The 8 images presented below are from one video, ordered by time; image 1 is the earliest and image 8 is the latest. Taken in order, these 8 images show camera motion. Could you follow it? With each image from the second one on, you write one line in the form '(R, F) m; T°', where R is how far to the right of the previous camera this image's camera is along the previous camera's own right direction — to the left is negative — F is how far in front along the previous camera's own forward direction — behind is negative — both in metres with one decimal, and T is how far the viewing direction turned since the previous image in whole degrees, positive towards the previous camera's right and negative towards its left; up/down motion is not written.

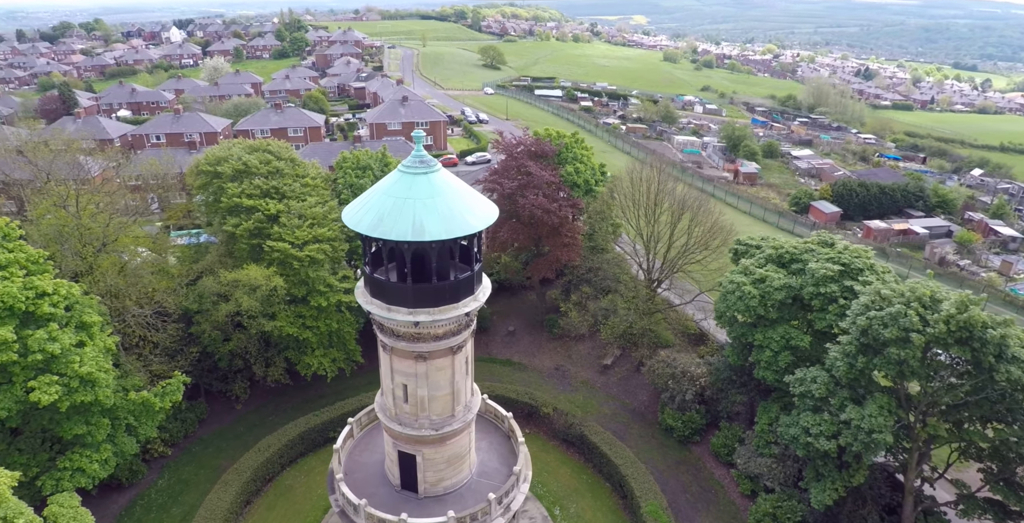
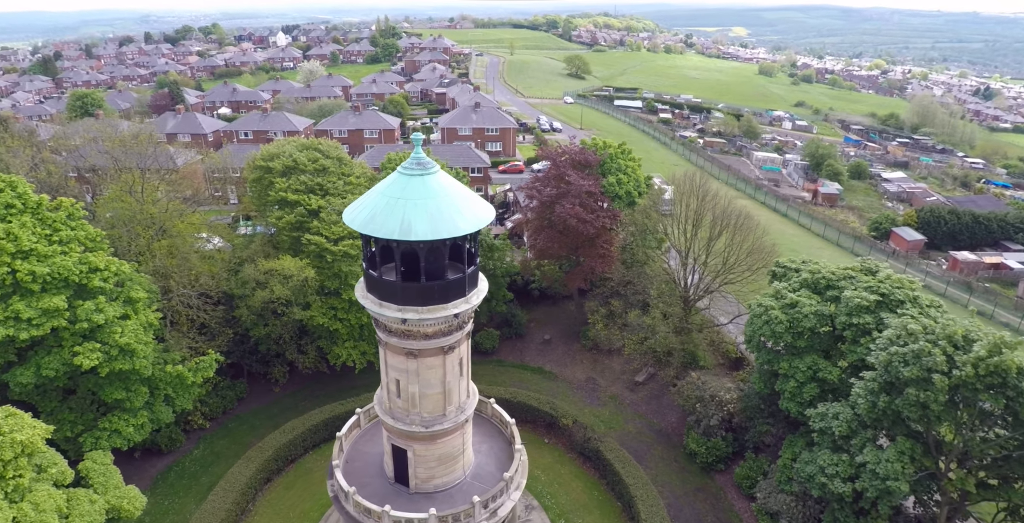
(+2.3, +0.2) m; -7°
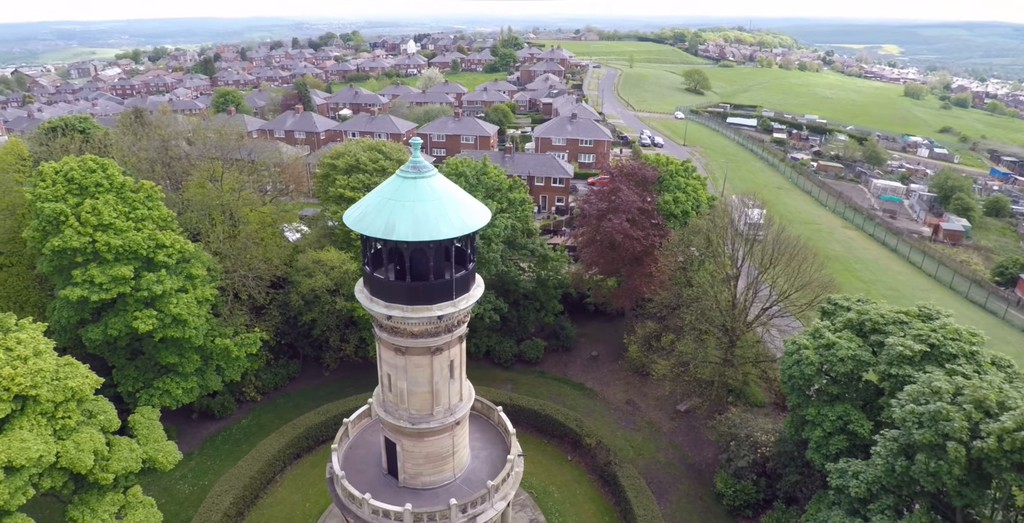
(+3.2, +0.4) m; -10°
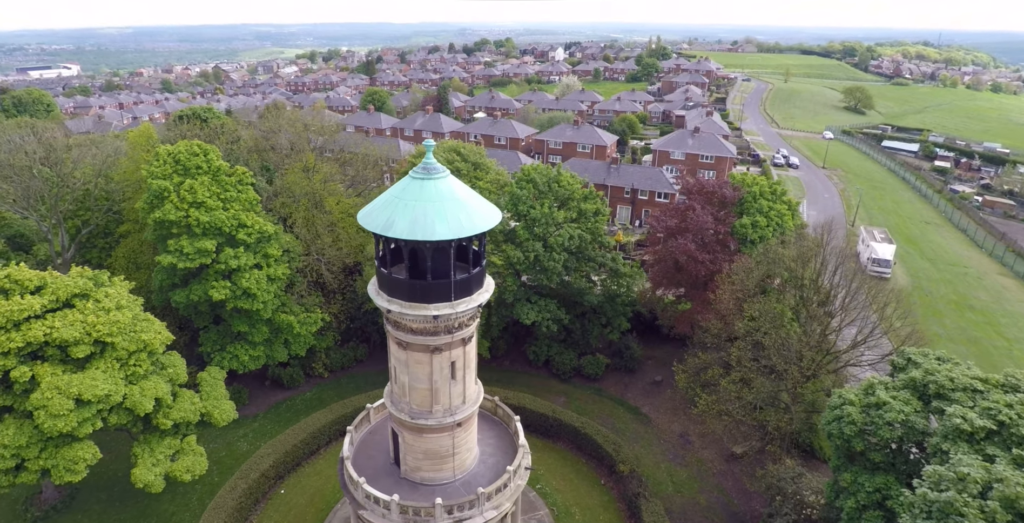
(+3.6, +0.6) m; -12°
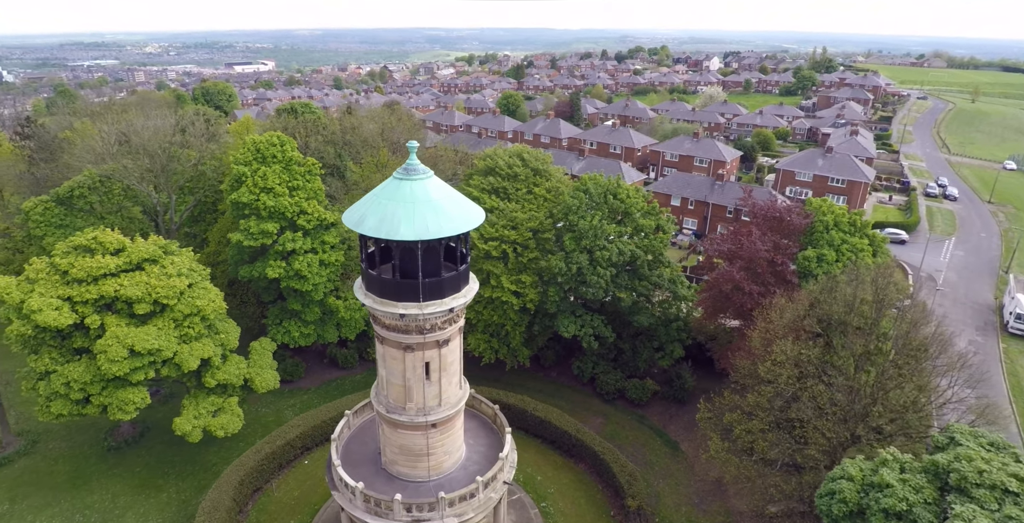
(+4.5, +0.9) m; -13°
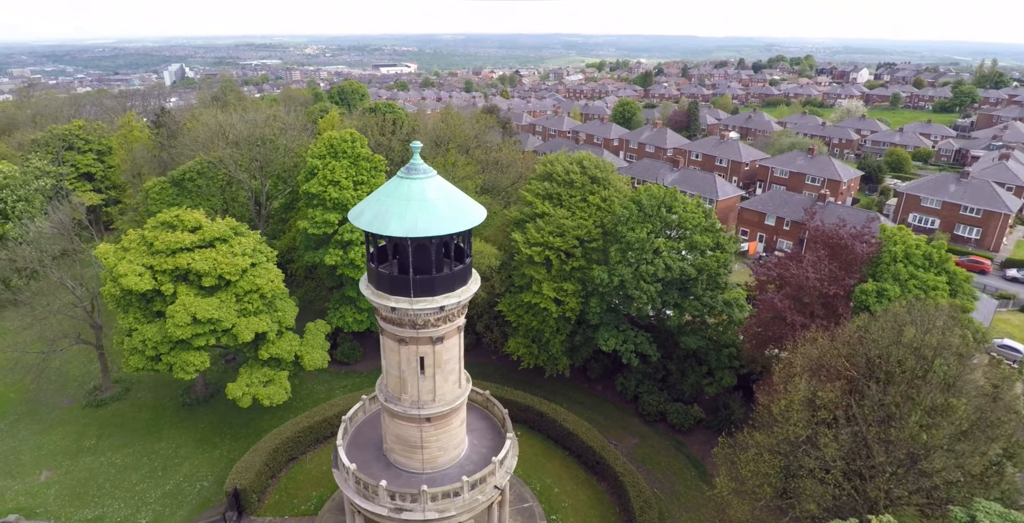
(+3.5, +0.4) m; -11°
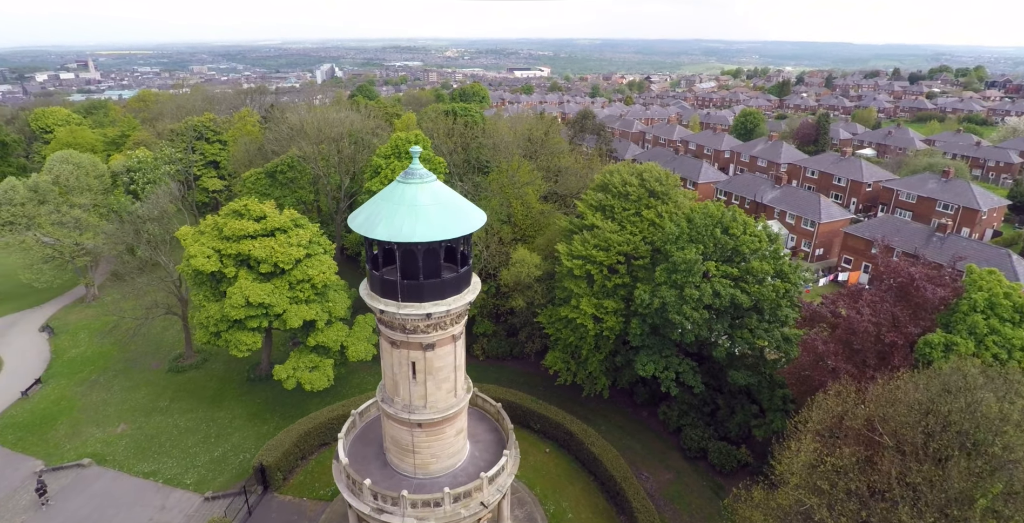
(+3.4, +0.9) m; -11°
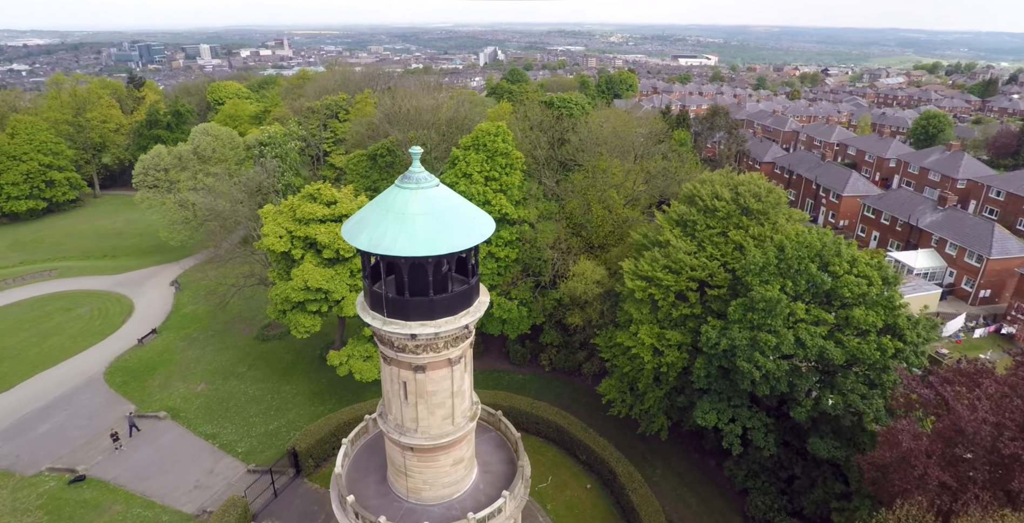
(+3.4, +2.7) m; -13°
